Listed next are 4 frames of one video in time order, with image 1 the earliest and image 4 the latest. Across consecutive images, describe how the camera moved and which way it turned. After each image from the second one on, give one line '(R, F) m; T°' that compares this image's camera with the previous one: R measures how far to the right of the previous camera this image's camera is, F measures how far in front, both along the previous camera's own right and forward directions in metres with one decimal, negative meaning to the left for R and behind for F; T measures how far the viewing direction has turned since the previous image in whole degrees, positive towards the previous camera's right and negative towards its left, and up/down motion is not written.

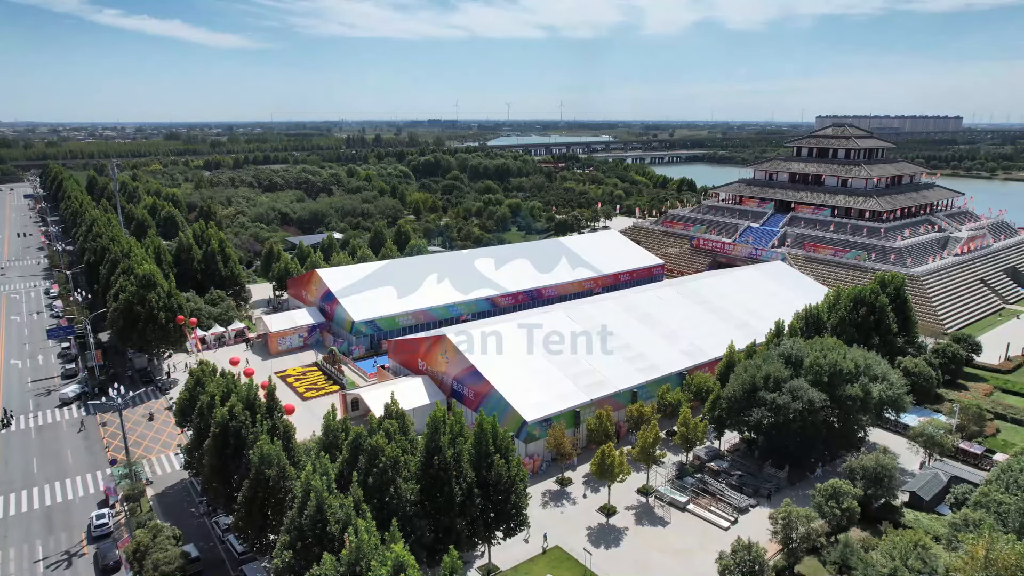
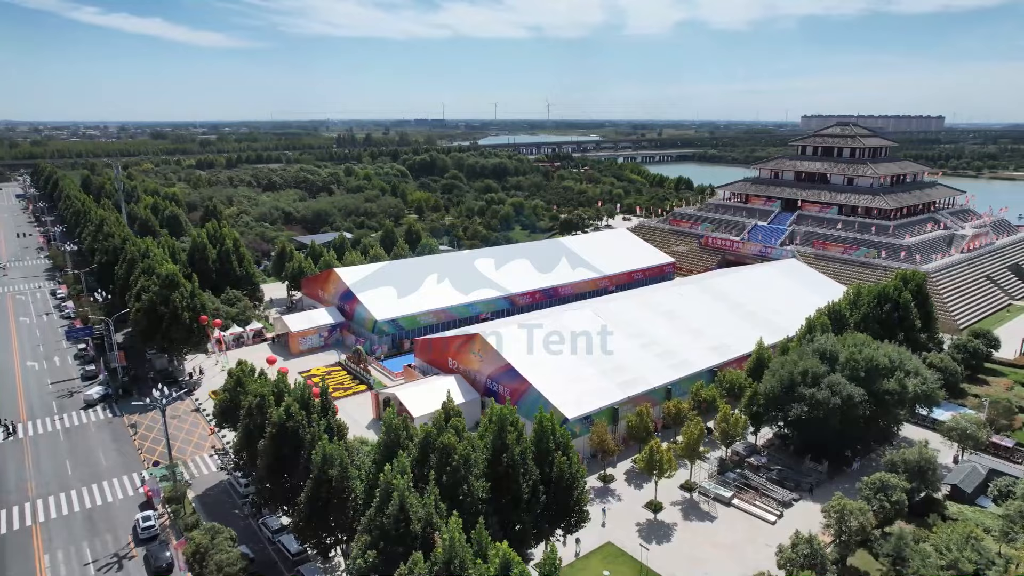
(-2.2, 0.0) m; +1°
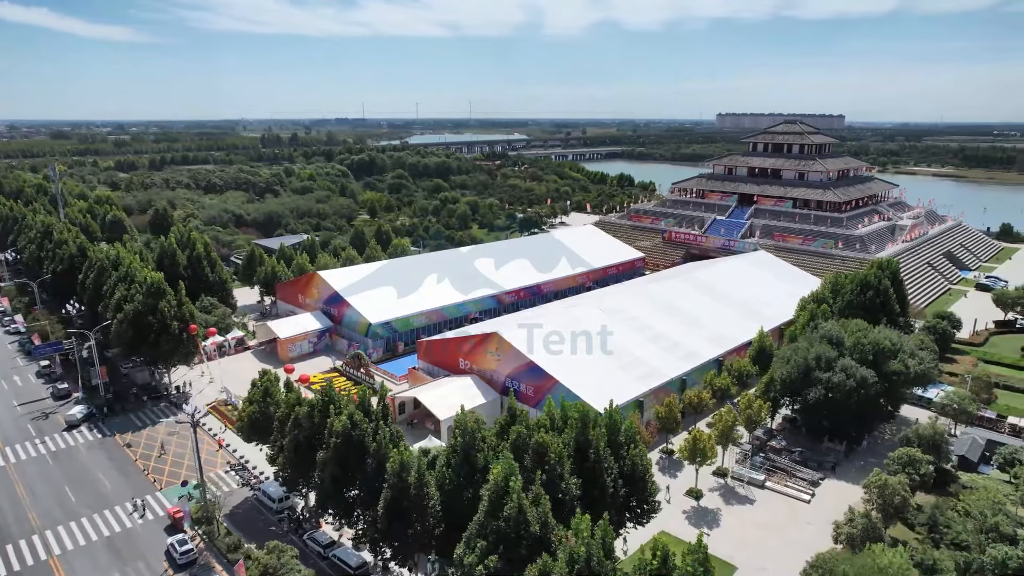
(-4.2, +0.3) m; +6°
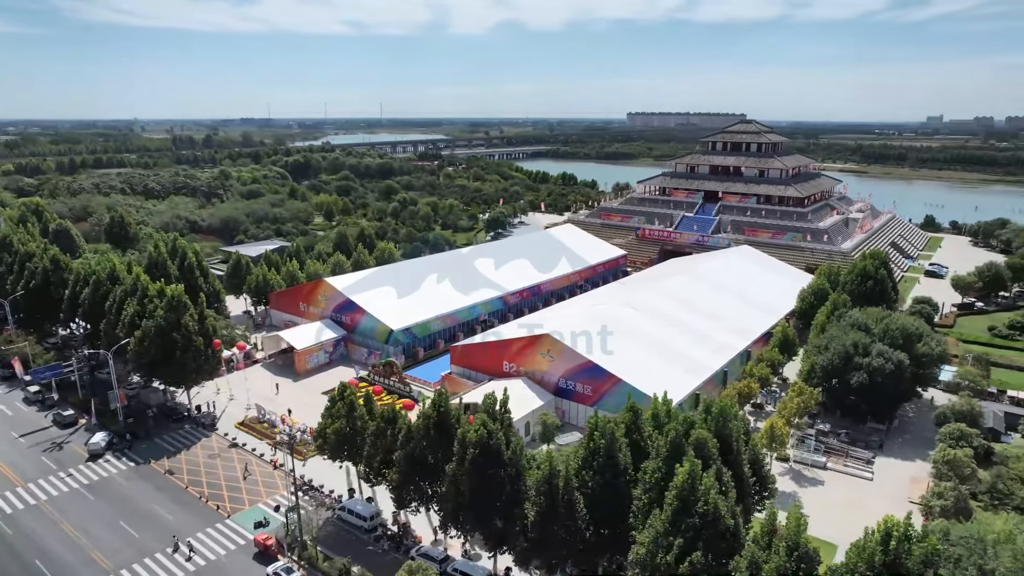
(-6.2, +0.4) m; +7°
